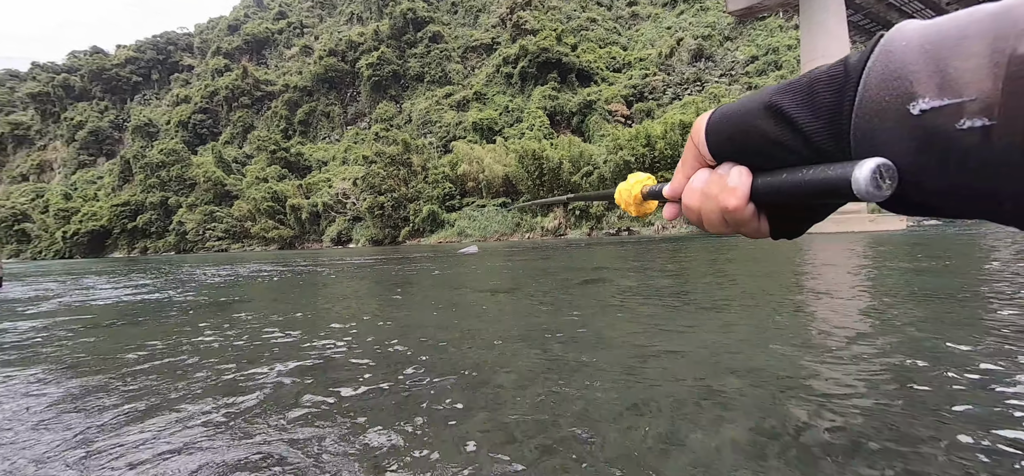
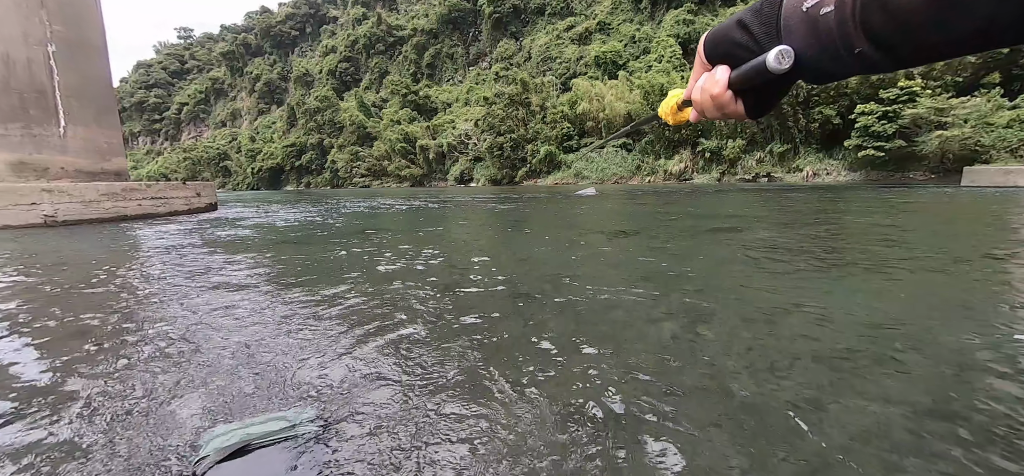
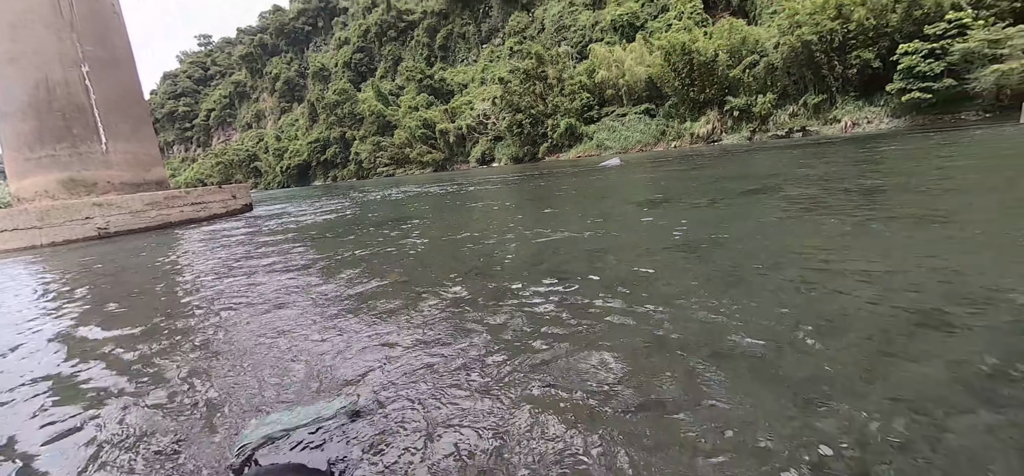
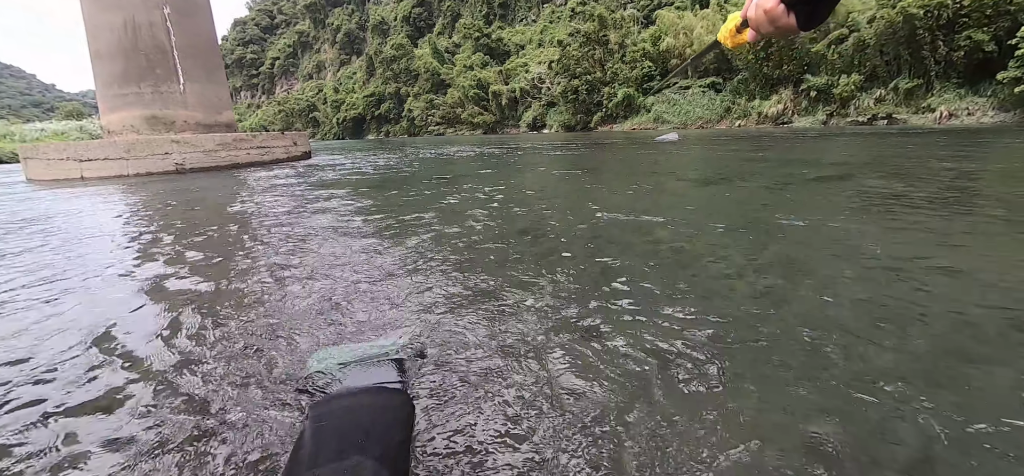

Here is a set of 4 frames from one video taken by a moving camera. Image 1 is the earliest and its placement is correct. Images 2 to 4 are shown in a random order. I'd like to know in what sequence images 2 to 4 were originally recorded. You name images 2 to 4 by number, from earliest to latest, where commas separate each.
2, 4, 3
